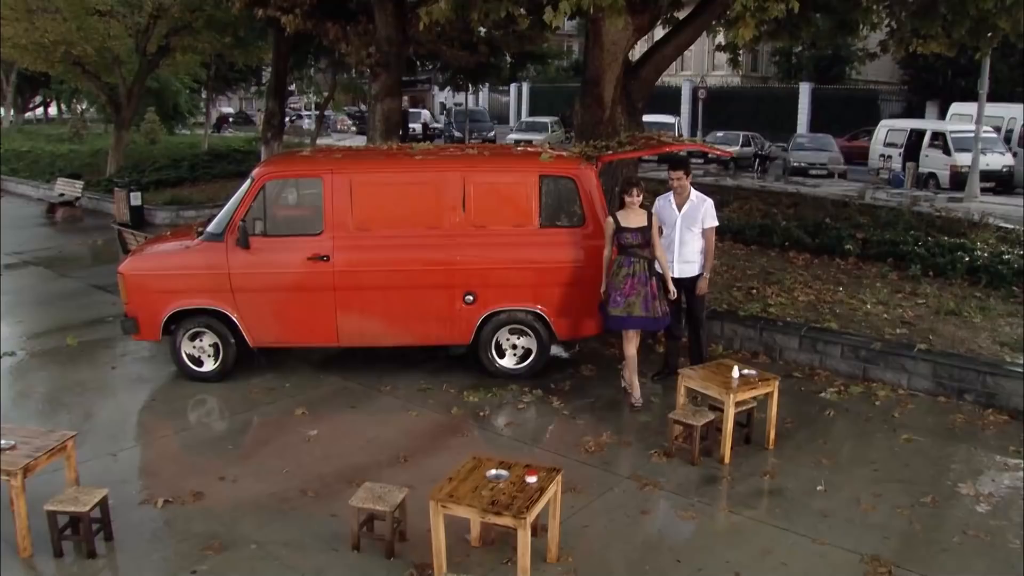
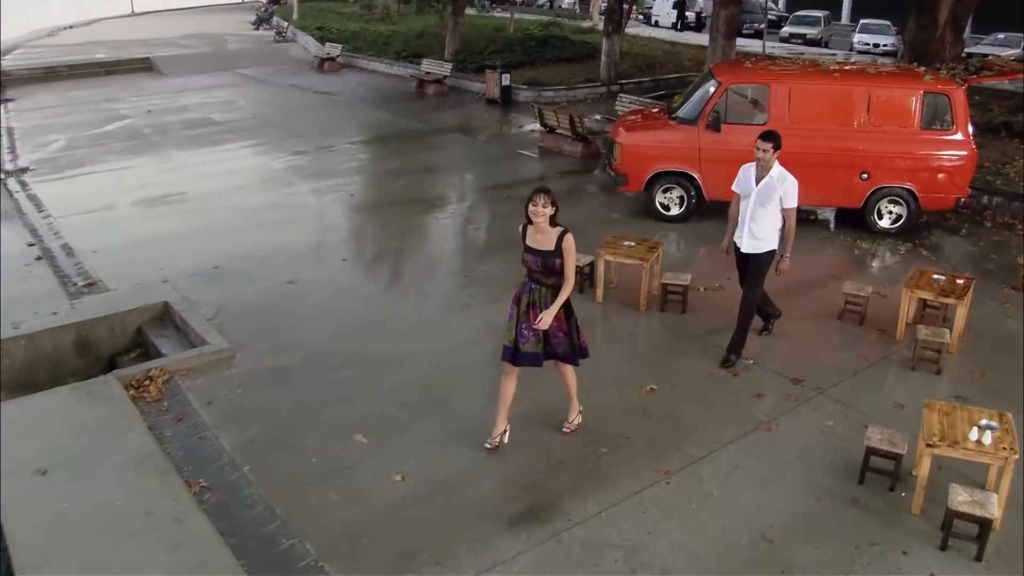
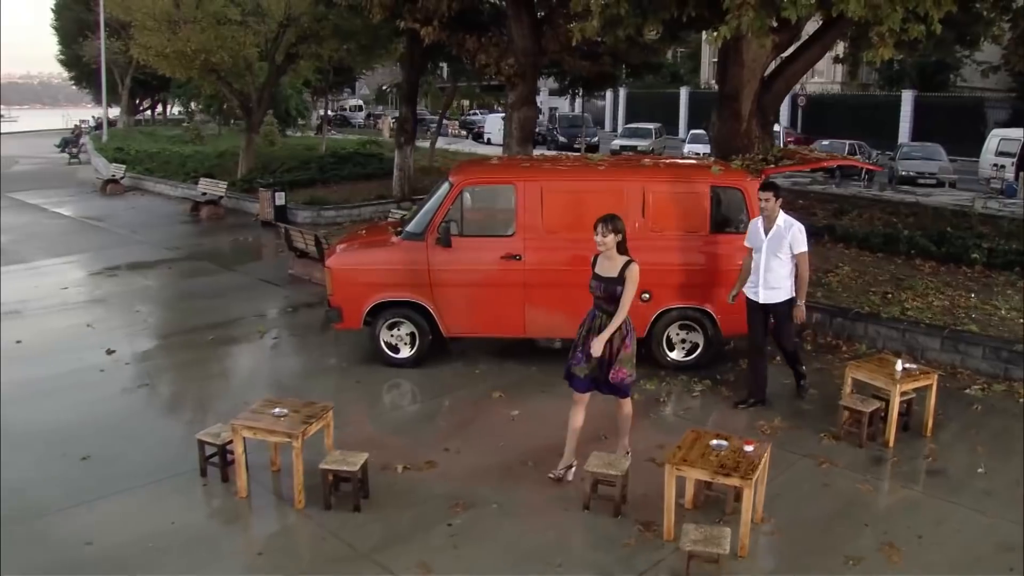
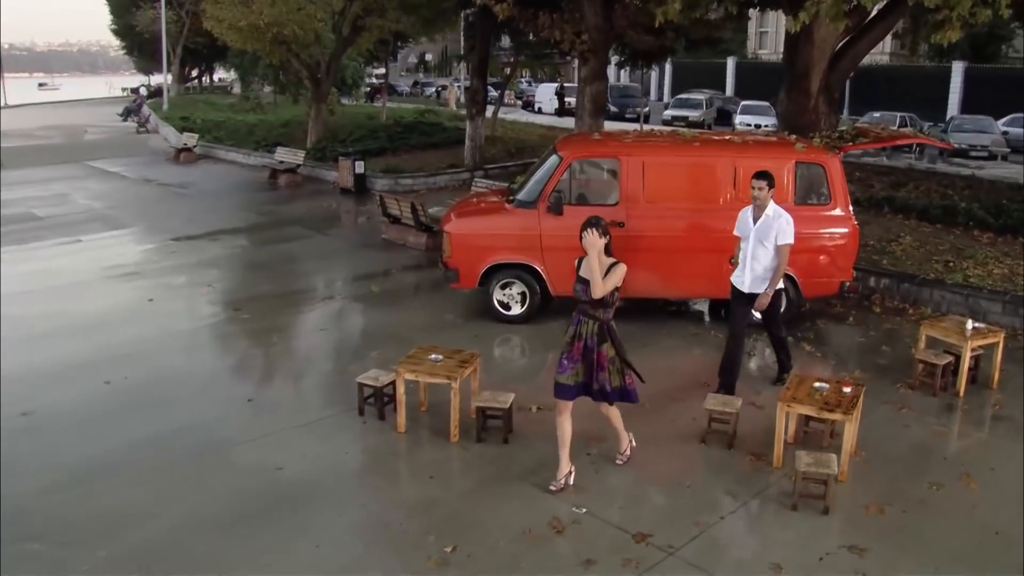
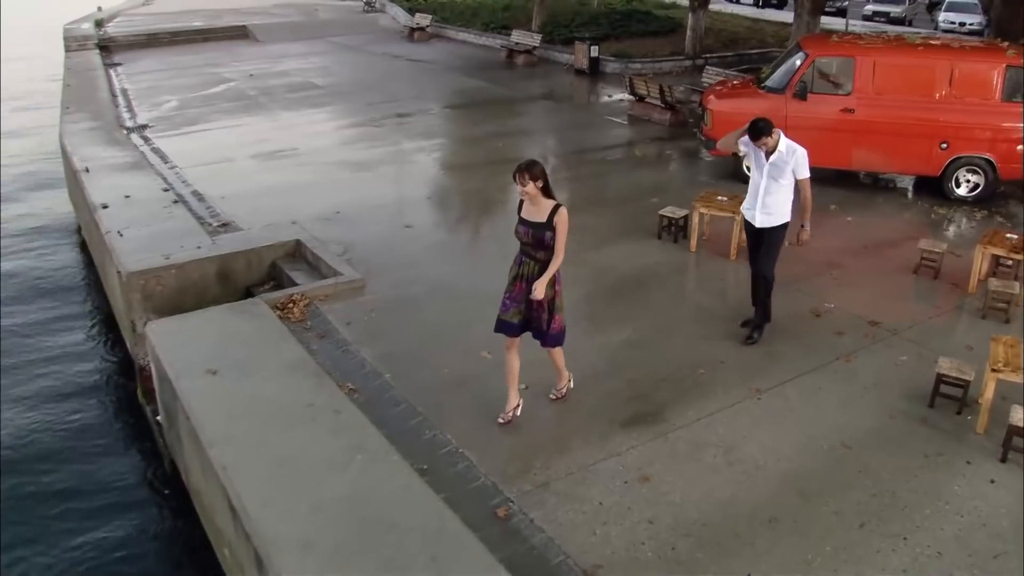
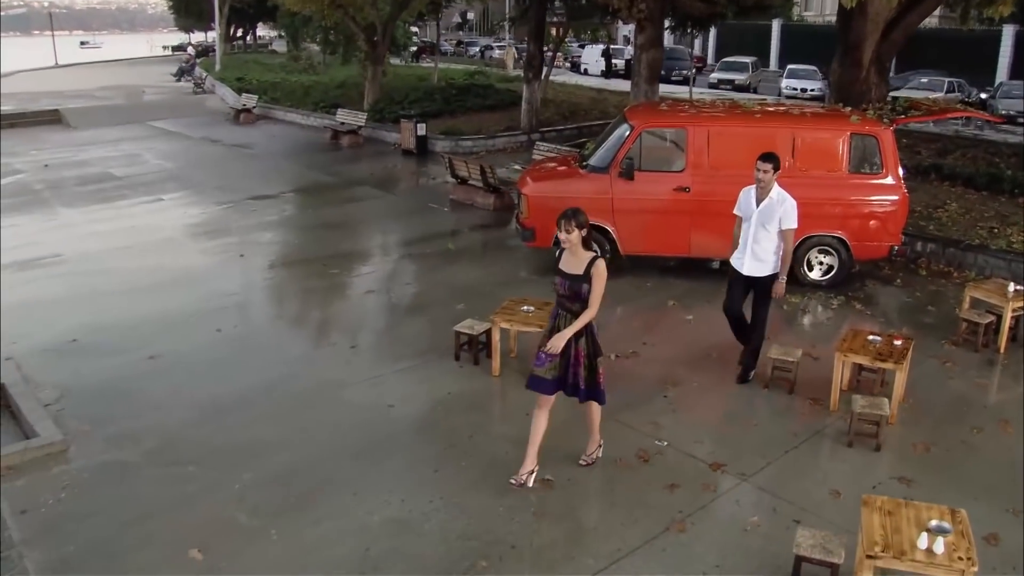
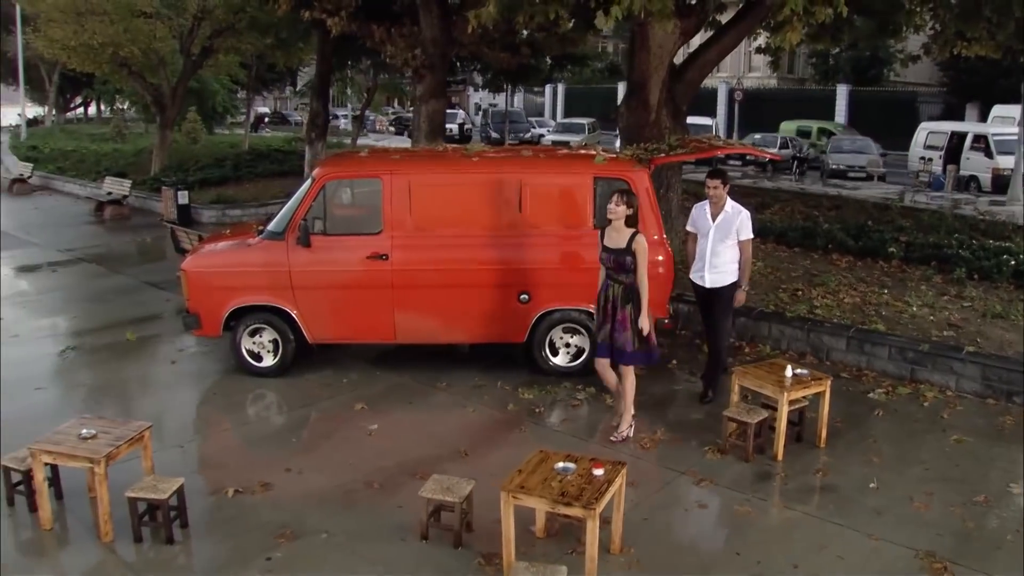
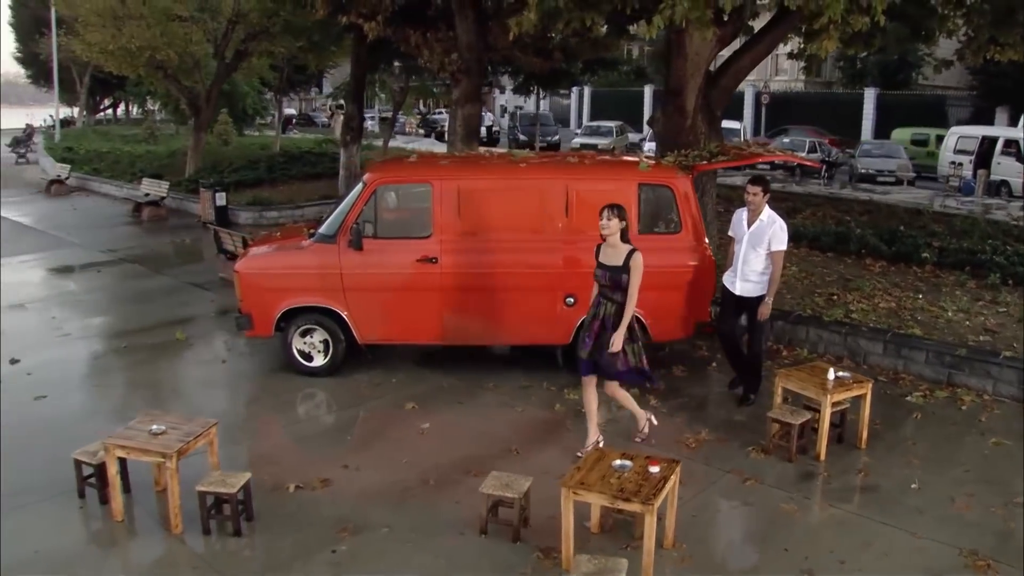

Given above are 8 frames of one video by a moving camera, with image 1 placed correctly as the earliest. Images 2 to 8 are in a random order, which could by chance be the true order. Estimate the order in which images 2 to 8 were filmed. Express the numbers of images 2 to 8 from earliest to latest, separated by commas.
7, 8, 3, 4, 6, 2, 5
